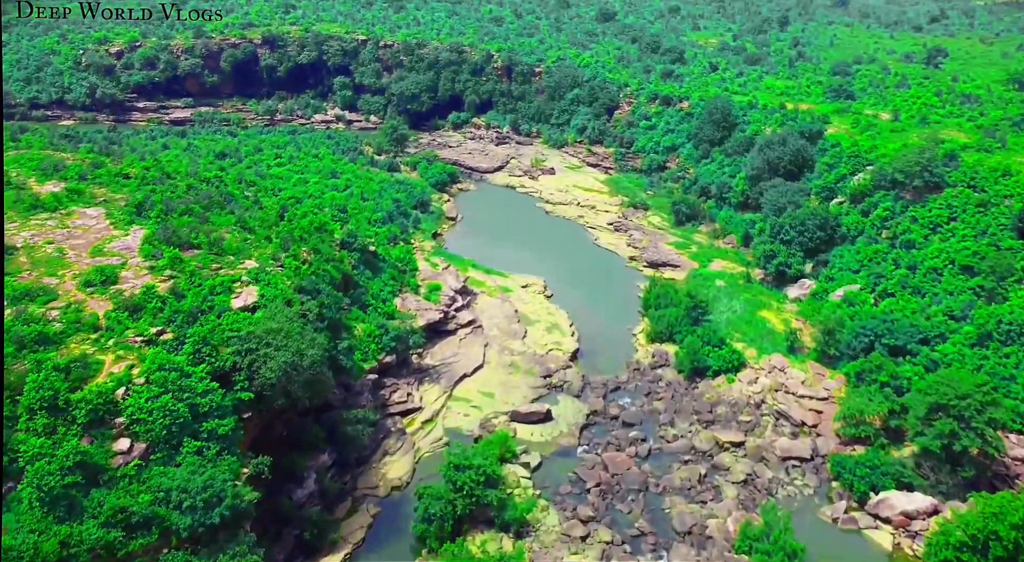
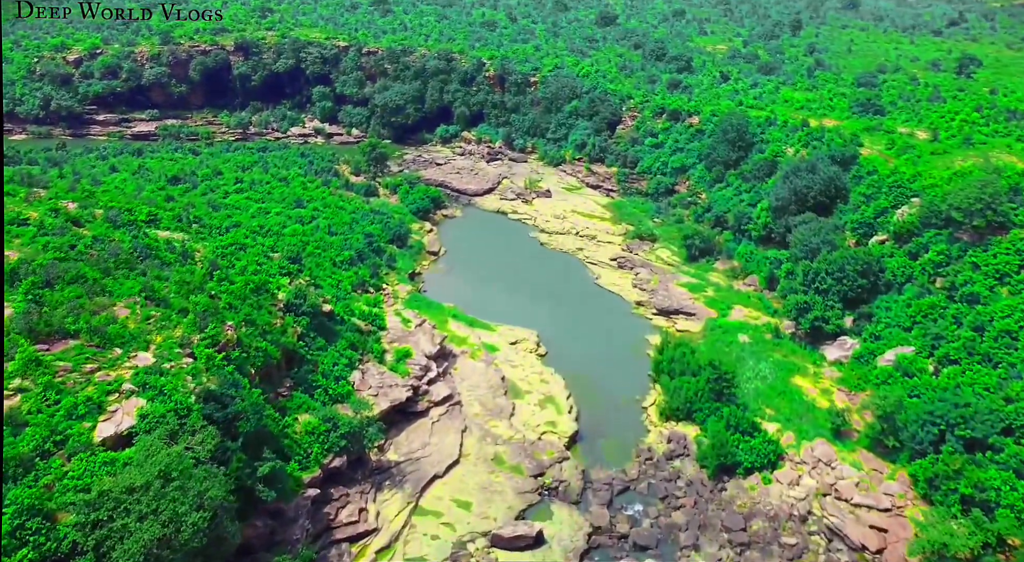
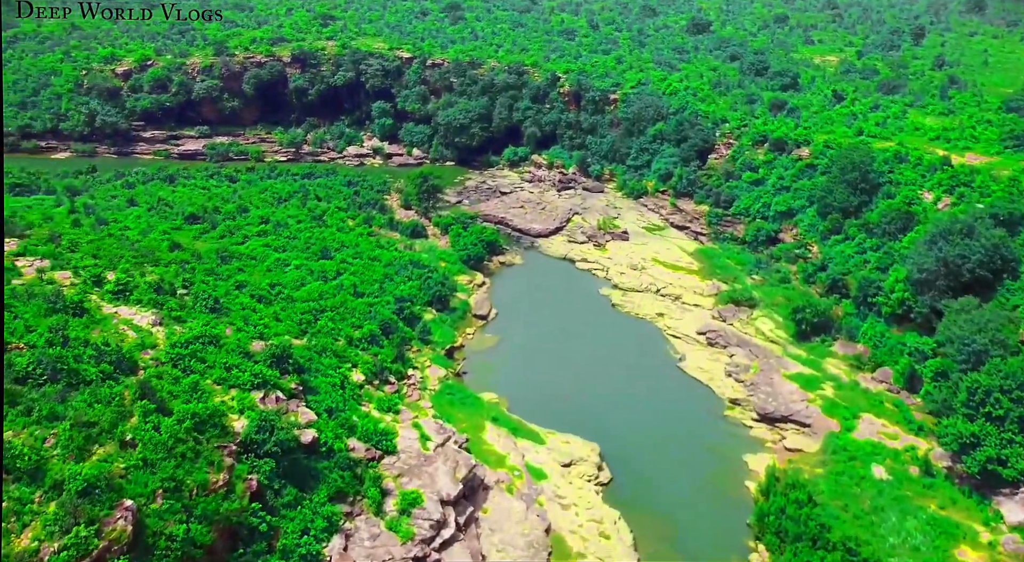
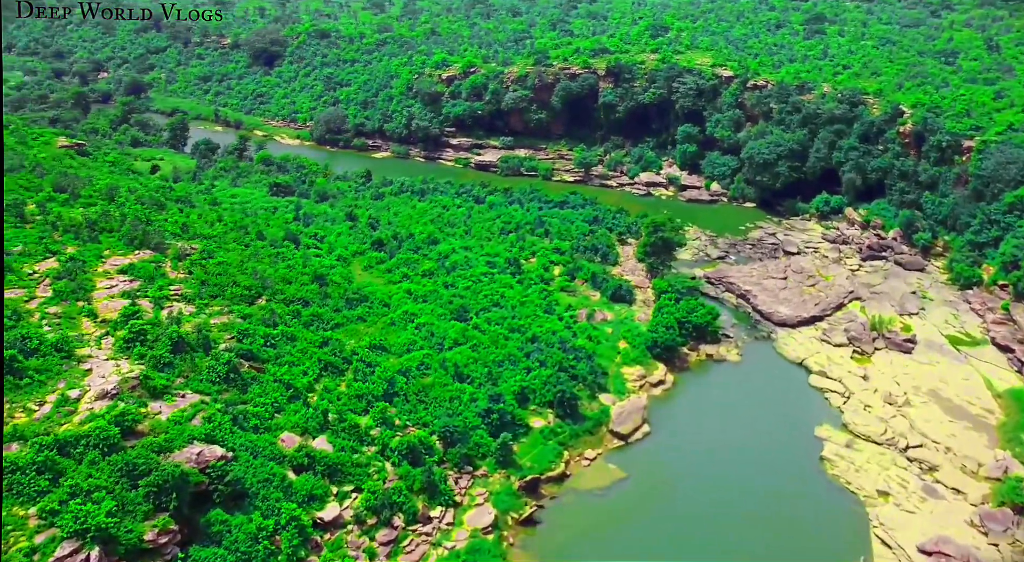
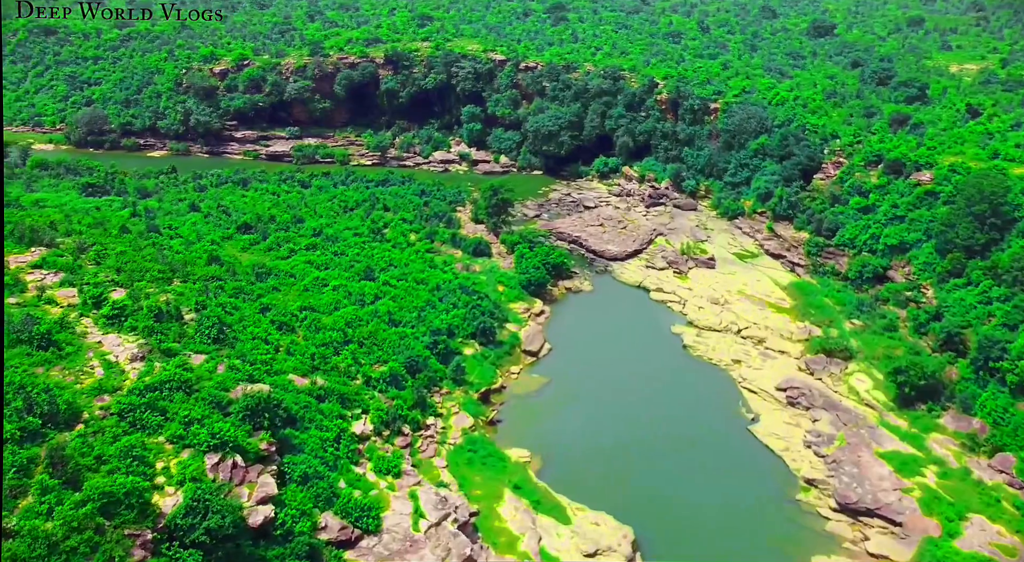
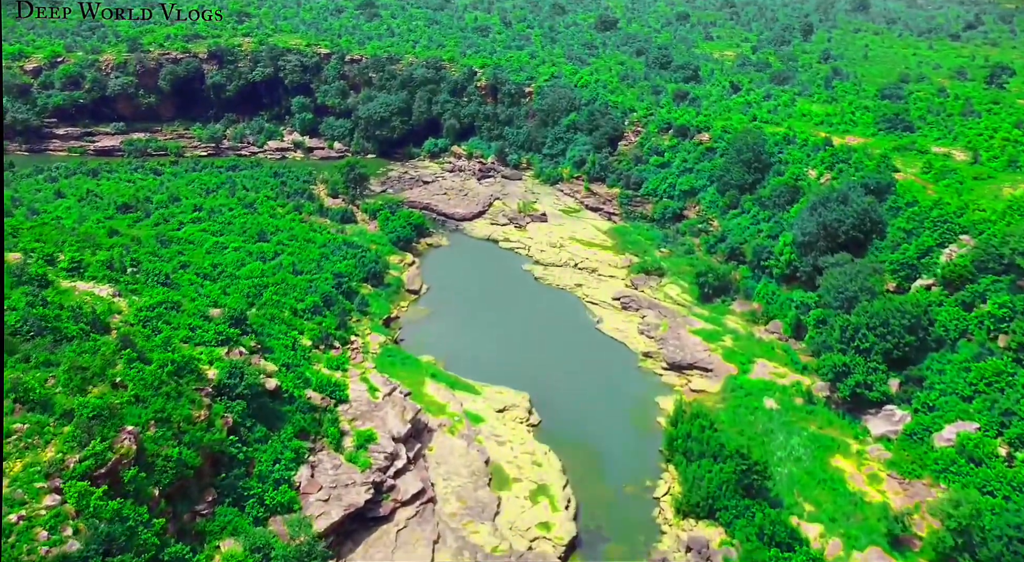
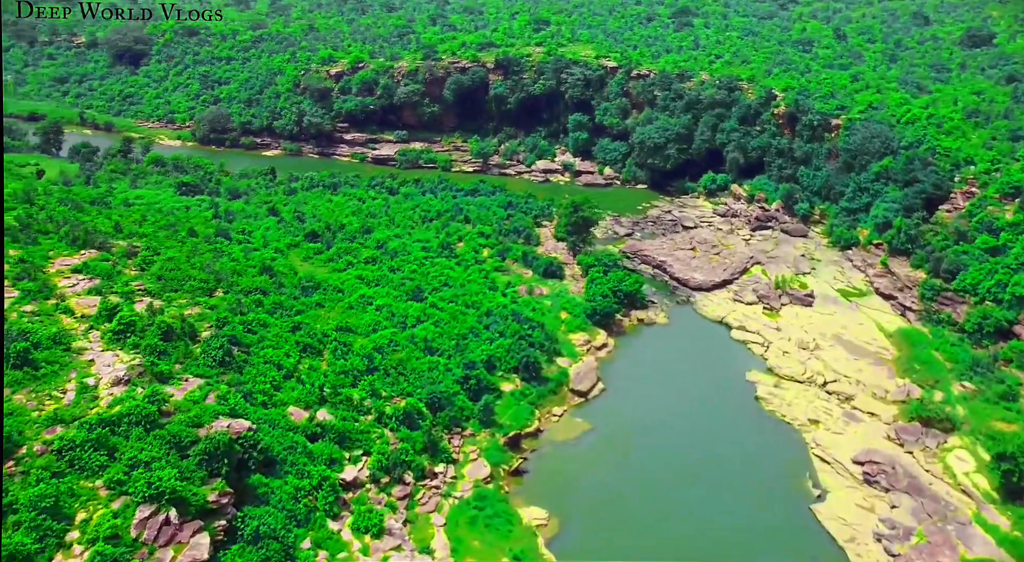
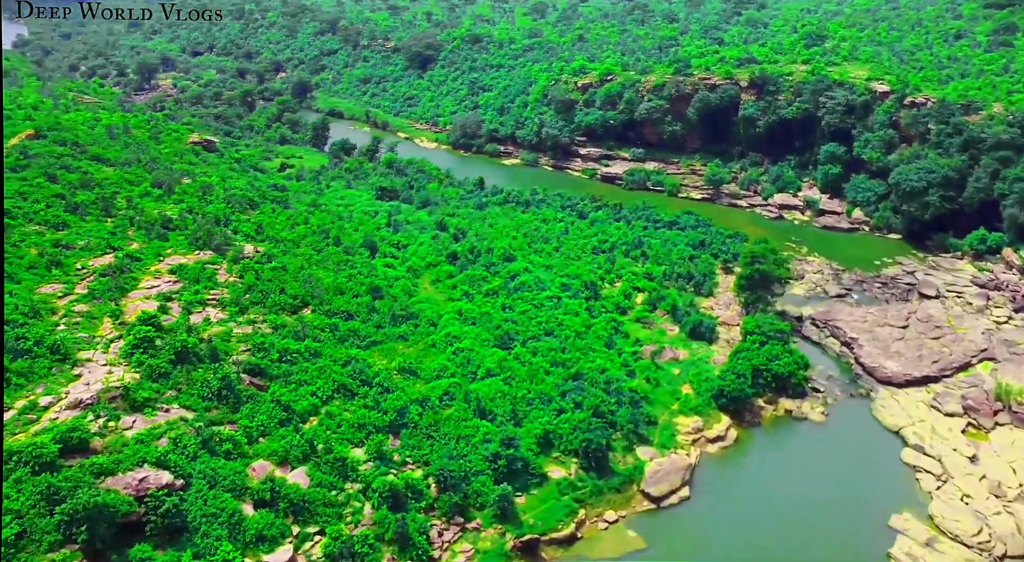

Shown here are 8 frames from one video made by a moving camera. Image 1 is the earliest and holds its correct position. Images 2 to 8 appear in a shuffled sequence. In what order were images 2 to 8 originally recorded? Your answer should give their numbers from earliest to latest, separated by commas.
2, 6, 3, 5, 7, 4, 8
